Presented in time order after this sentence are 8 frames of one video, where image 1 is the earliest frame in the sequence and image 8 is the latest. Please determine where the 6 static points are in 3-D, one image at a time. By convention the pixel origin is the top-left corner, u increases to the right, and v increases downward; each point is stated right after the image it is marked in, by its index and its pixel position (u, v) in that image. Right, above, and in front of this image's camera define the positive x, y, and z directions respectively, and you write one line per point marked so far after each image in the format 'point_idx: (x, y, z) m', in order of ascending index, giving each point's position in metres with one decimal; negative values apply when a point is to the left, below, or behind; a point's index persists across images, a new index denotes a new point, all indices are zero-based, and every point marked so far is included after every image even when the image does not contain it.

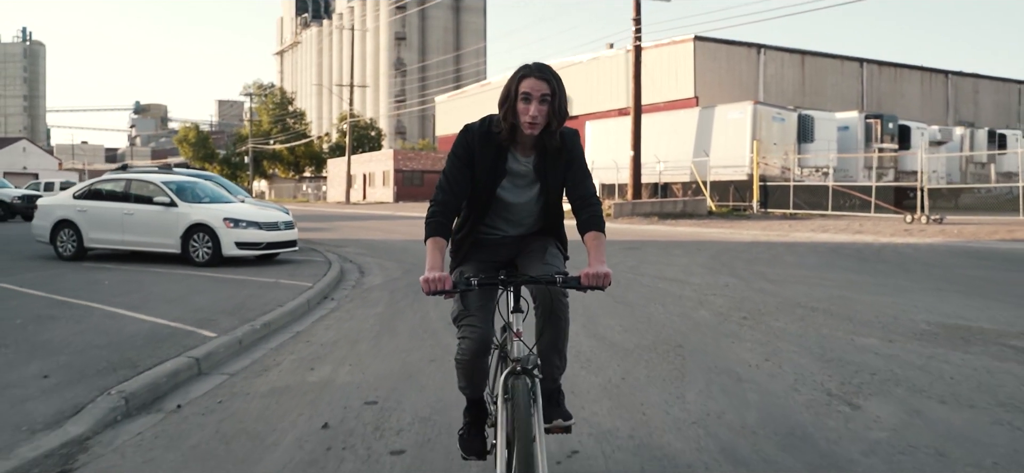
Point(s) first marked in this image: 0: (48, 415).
0: (-2.6, -1.0, +5.7) m
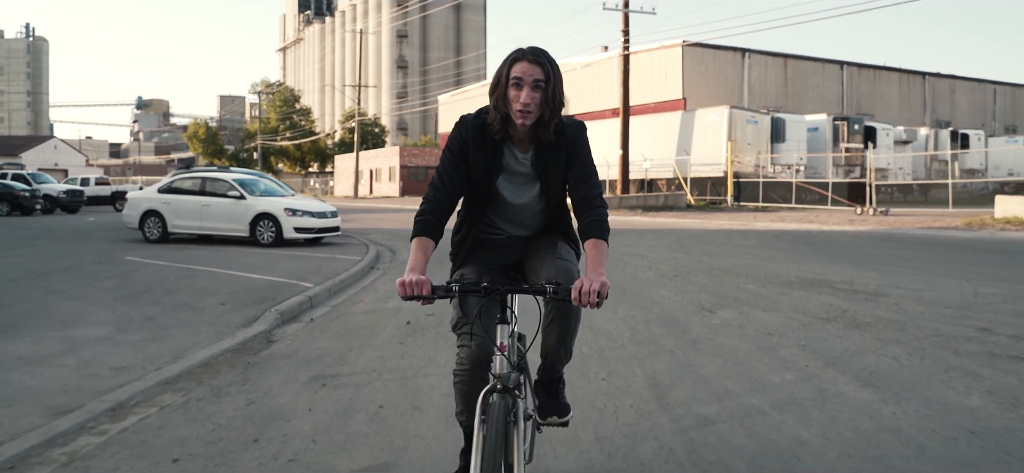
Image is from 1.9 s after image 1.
0: (-2.6, -0.8, +9.5) m
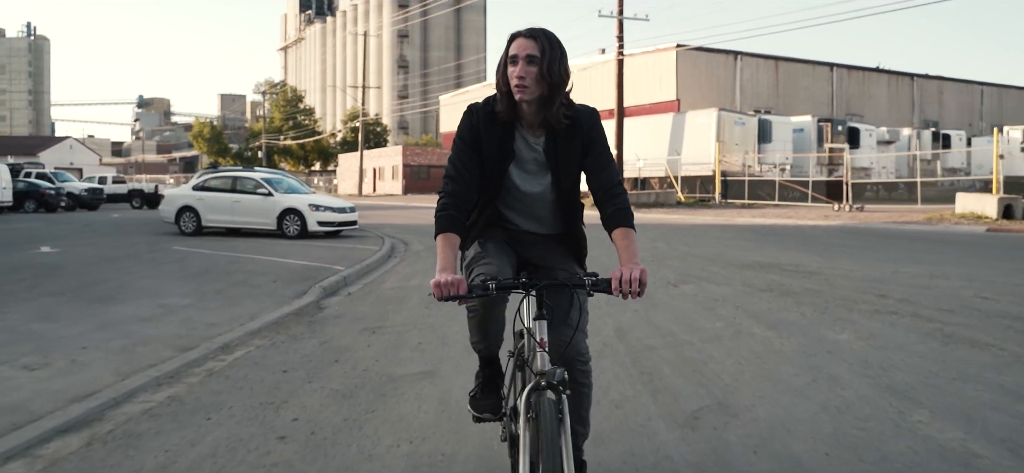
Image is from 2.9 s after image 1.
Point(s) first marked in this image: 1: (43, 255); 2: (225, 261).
0: (-2.5, -0.6, +11.6) m
1: (-7.5, -0.3, +15.8) m
2: (-4.3, -0.4, +14.8) m
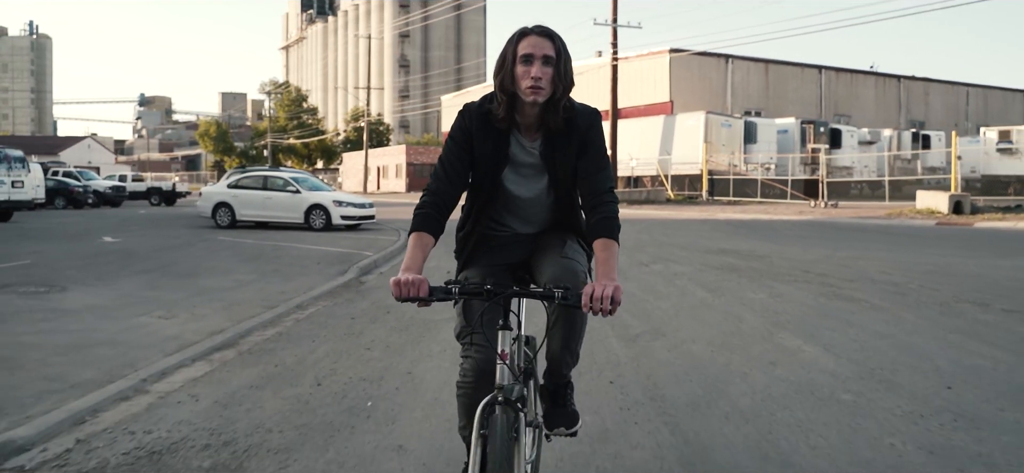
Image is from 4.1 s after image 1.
0: (-2.5, -0.5, +14.2) m
1: (-7.5, -0.1, +18.4) m
2: (-4.3, -0.2, +17.4) m
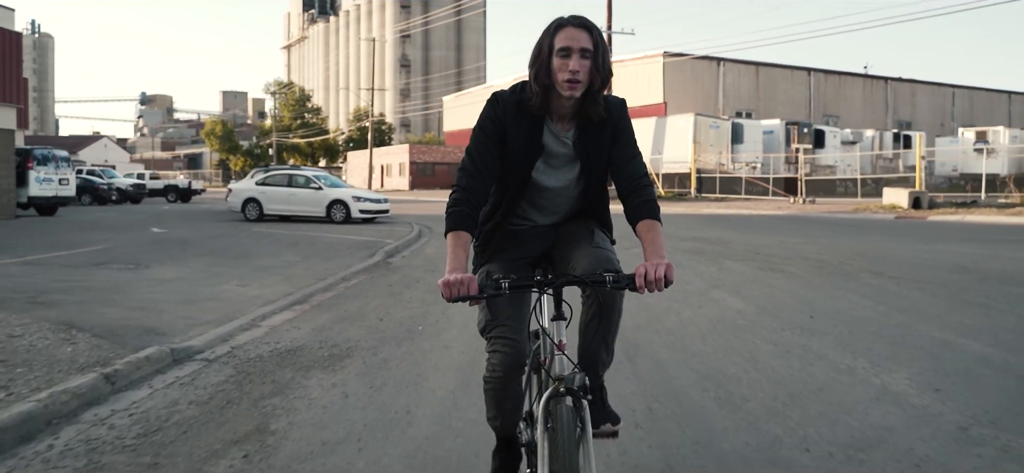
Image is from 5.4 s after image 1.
0: (-2.5, -0.3, +16.7) m
1: (-7.5, +0.1, +20.9) m
2: (-4.3, 0.0, +20.0) m
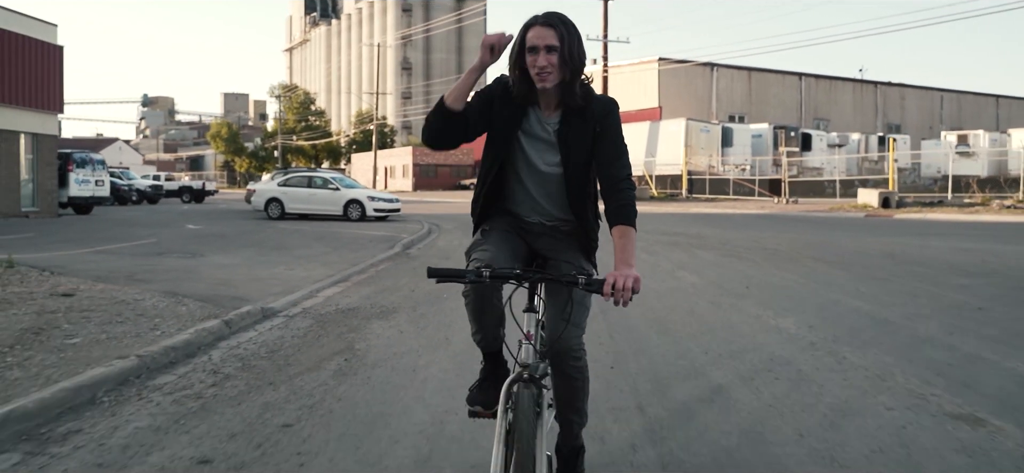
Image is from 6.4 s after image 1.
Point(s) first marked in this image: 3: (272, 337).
0: (-2.4, -0.2, +19.1) m
1: (-7.4, +0.2, +23.3) m
2: (-4.2, +0.1, +22.3) m
3: (-1.9, -0.8, +7.8) m
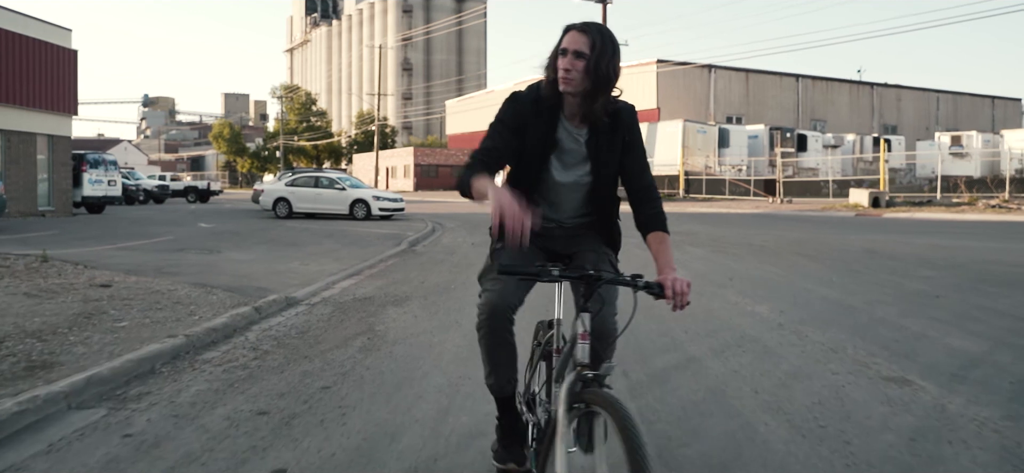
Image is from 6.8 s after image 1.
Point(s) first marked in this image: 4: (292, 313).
0: (-2.4, -0.1, +20.0) m
1: (-7.4, +0.2, +24.2) m
2: (-4.2, +0.1, +23.2) m
3: (-1.9, -0.7, +8.7) m
4: (-2.1, -0.7, +9.3) m
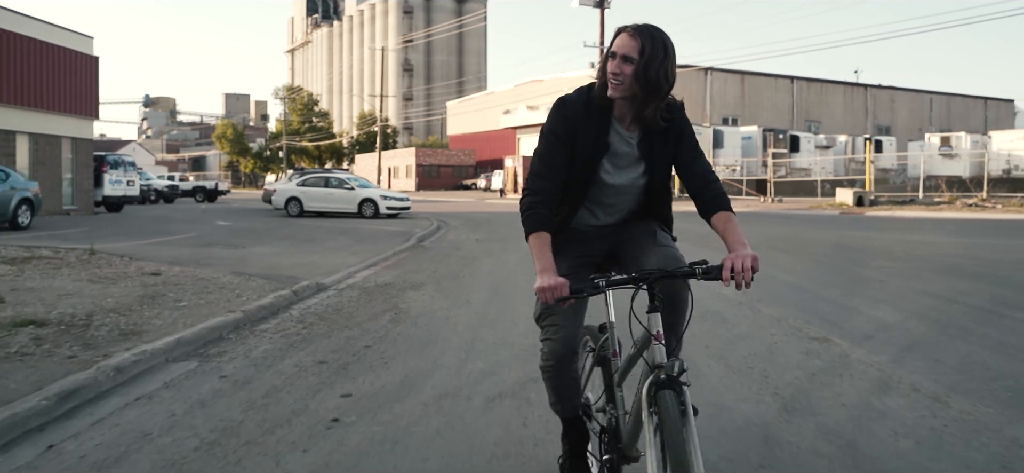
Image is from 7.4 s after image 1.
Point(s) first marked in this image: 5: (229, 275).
0: (-2.4, -0.1, +21.4) m
1: (-7.4, +0.3, +25.6) m
2: (-4.2, +0.2, +24.7) m
3: (-1.9, -0.7, +10.2) m
4: (-2.0, -0.6, +10.8) m
5: (-3.5, -0.5, +12.4) m
